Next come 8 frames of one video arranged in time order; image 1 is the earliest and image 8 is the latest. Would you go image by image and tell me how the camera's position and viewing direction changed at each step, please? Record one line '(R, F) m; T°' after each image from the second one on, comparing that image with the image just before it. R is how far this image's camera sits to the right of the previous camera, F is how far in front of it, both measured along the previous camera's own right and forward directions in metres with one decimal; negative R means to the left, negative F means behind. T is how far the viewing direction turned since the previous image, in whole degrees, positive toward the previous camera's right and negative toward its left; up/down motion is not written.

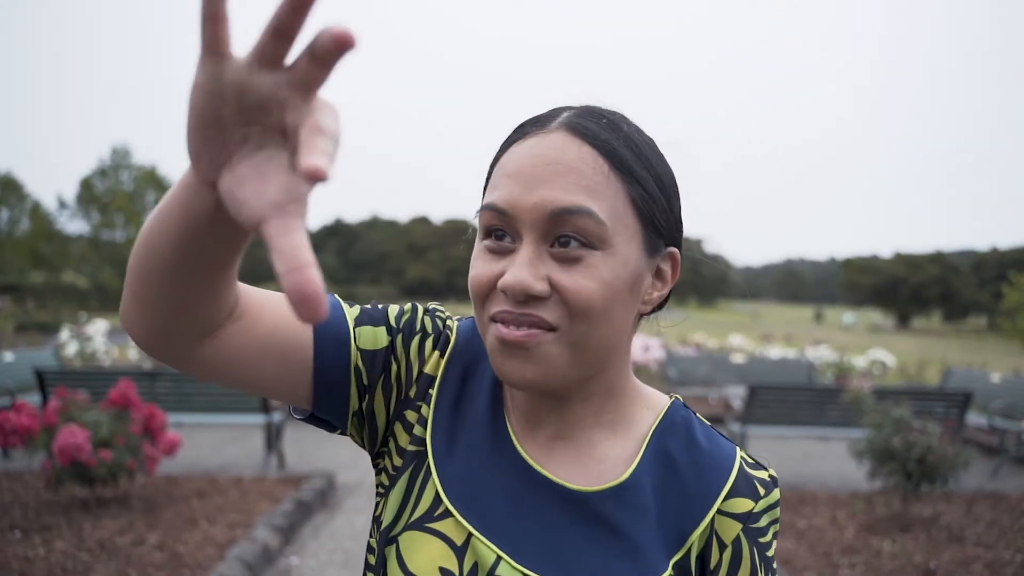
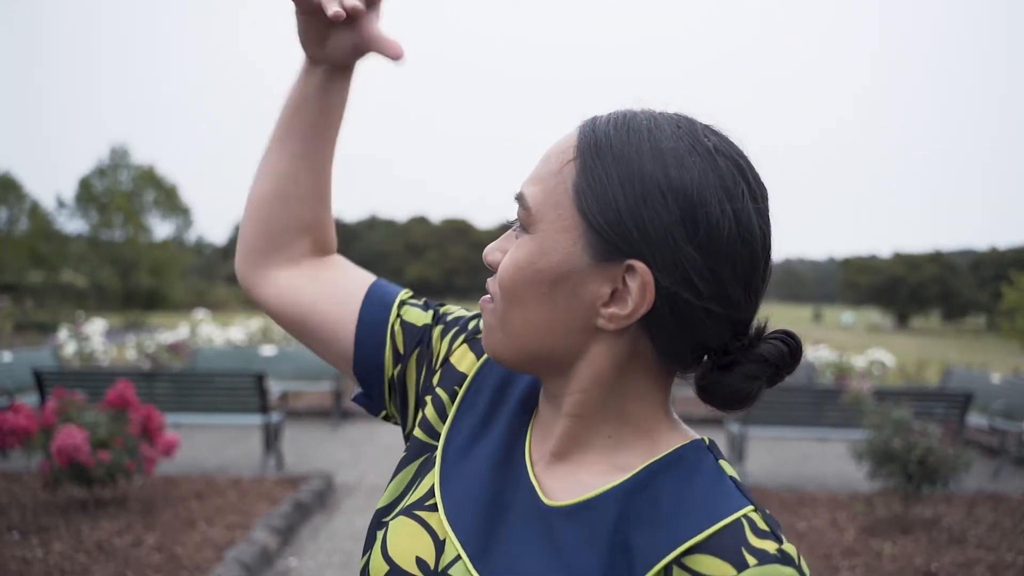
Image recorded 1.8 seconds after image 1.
(0.0, 0.0) m; 0°
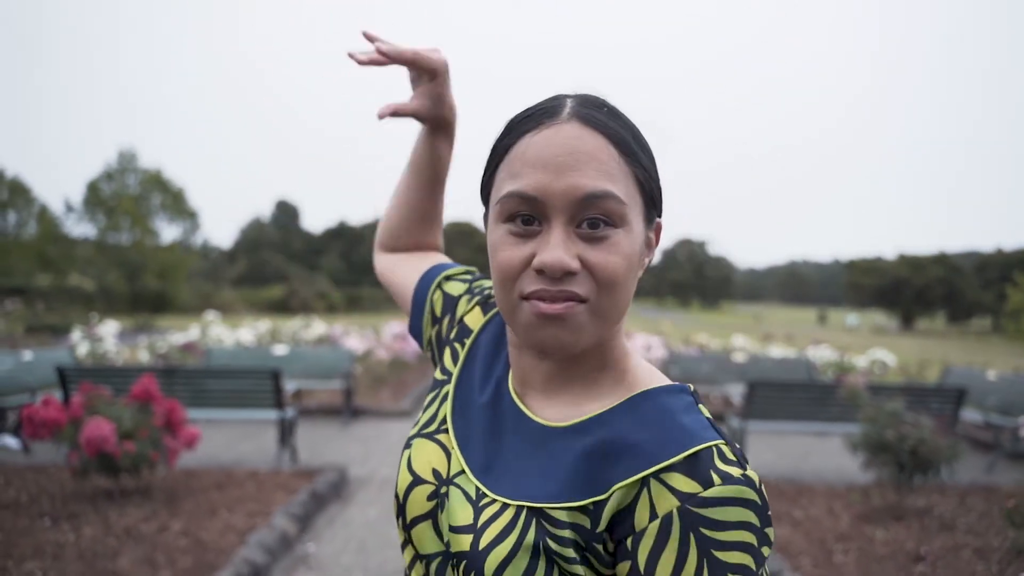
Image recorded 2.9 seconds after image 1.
(0.0, -0.2) m; 0°
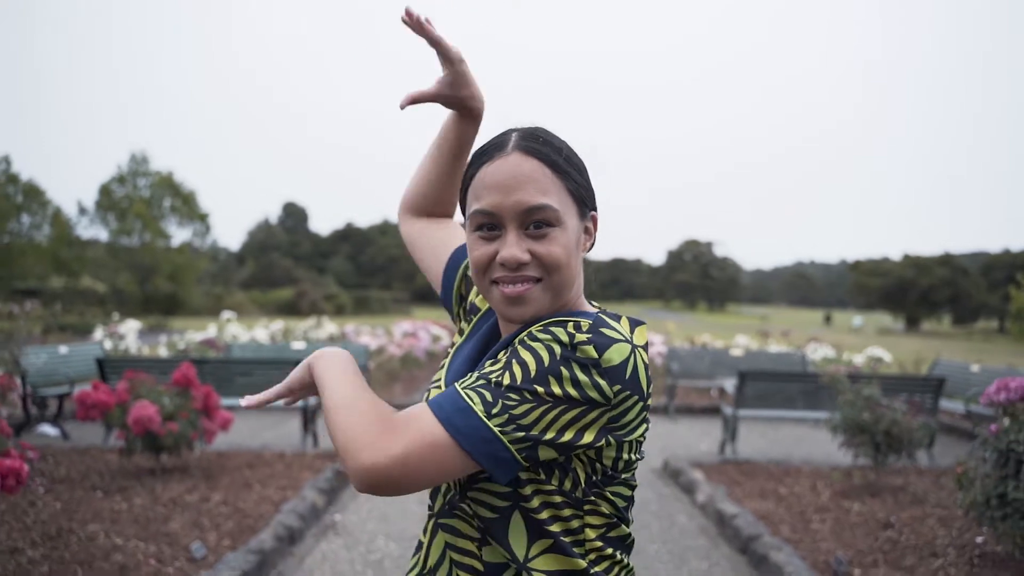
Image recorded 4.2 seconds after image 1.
(0.0, -0.5) m; 0°
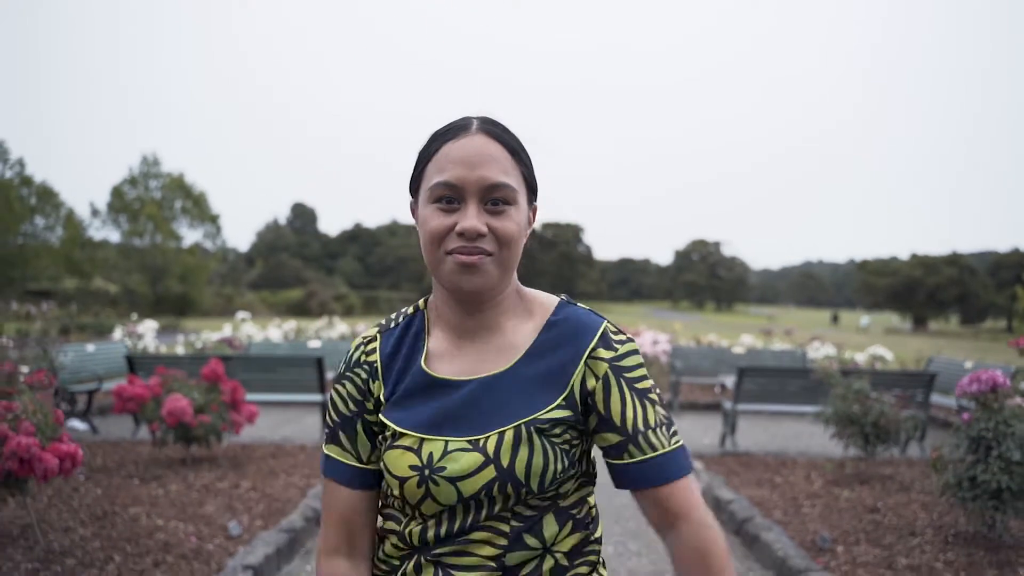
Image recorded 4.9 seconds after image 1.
(0.0, -0.4) m; -1°
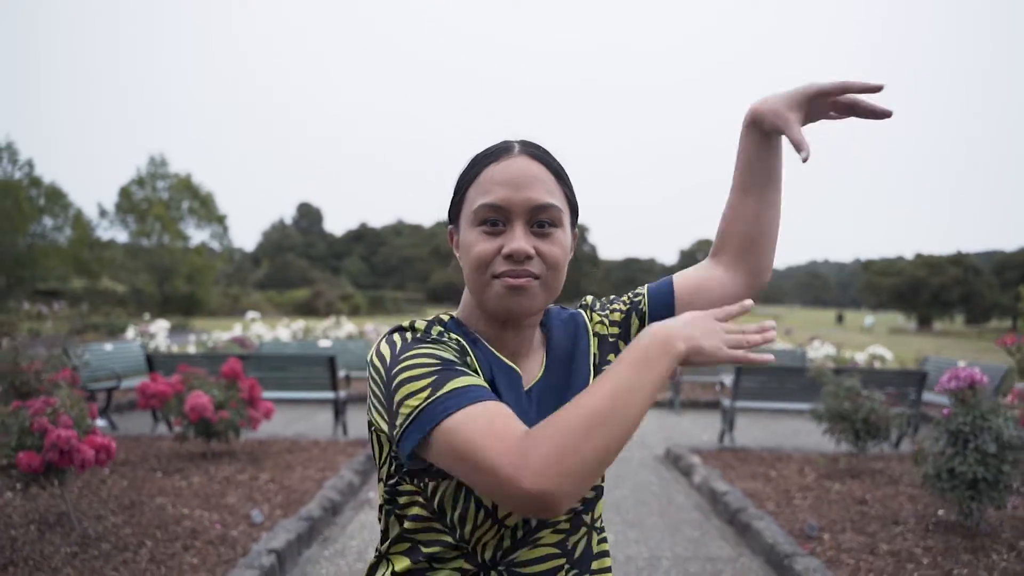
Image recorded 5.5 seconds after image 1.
(0.0, -0.3) m; 0°
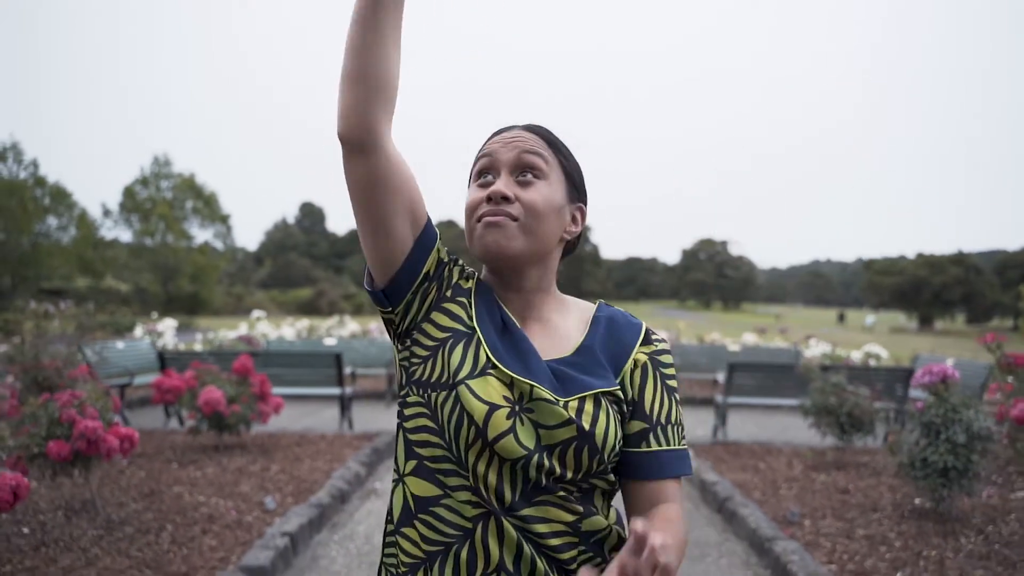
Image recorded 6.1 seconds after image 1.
(0.0, -0.3) m; 0°
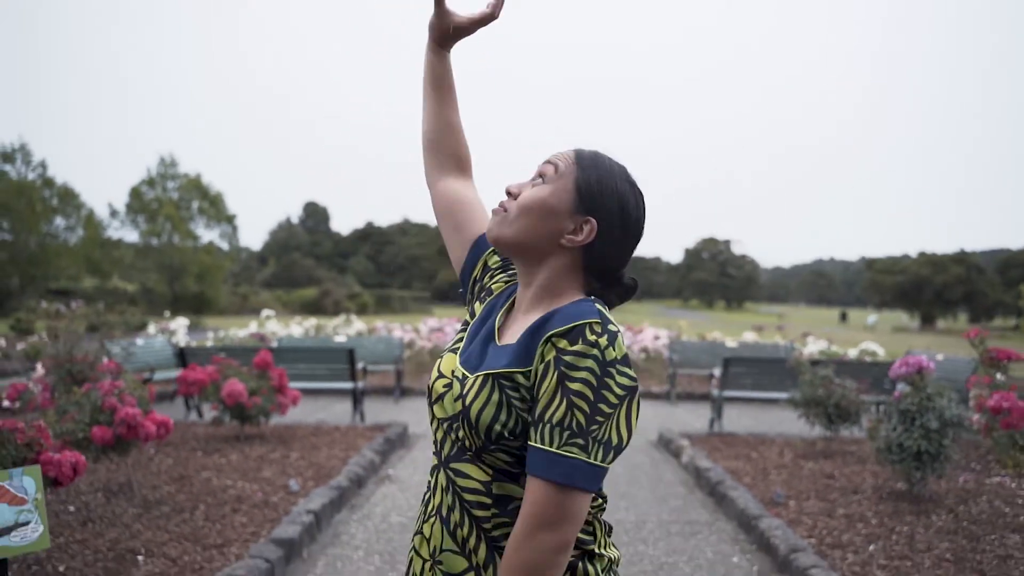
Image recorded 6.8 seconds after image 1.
(0.0, -0.4) m; 0°
